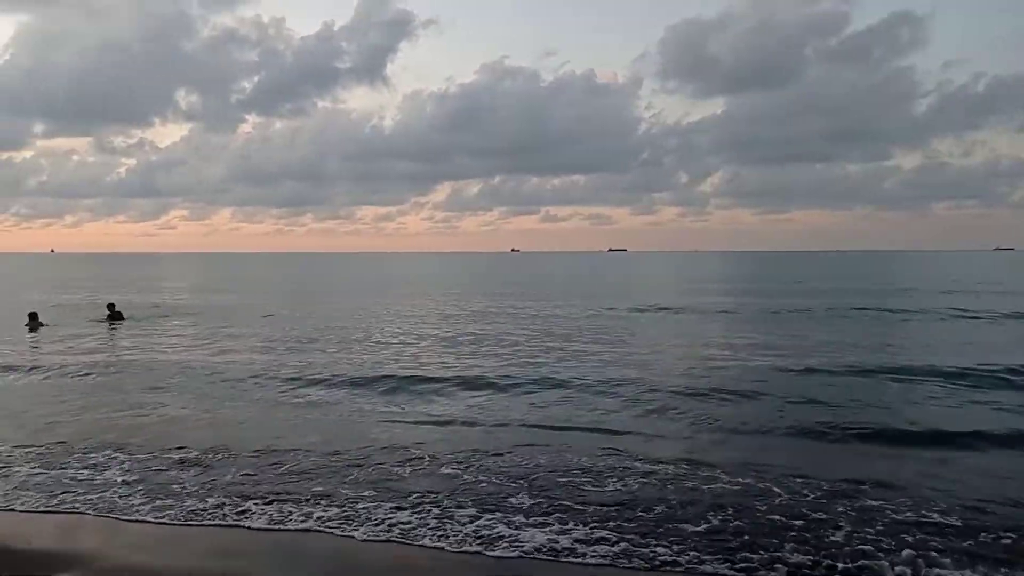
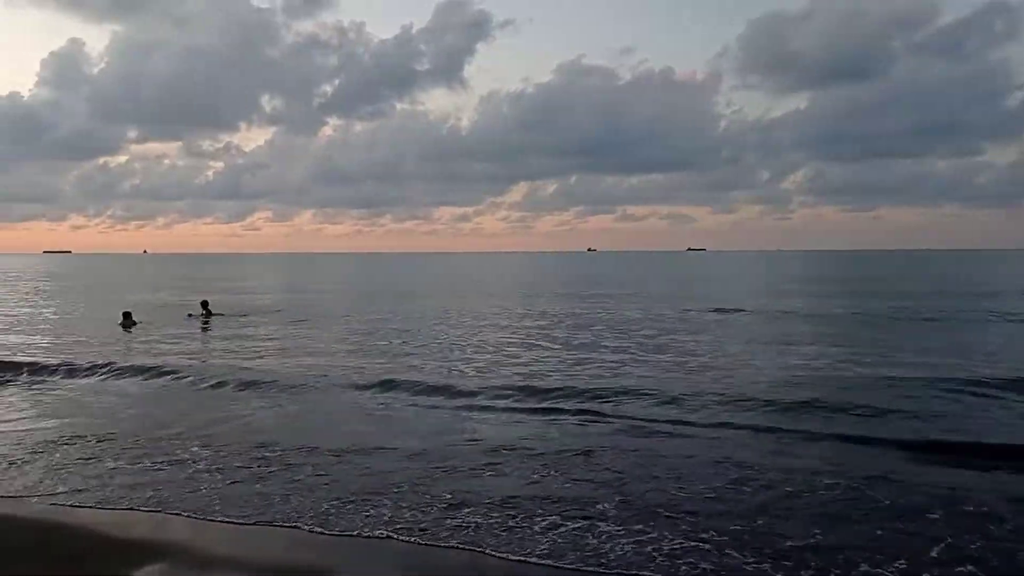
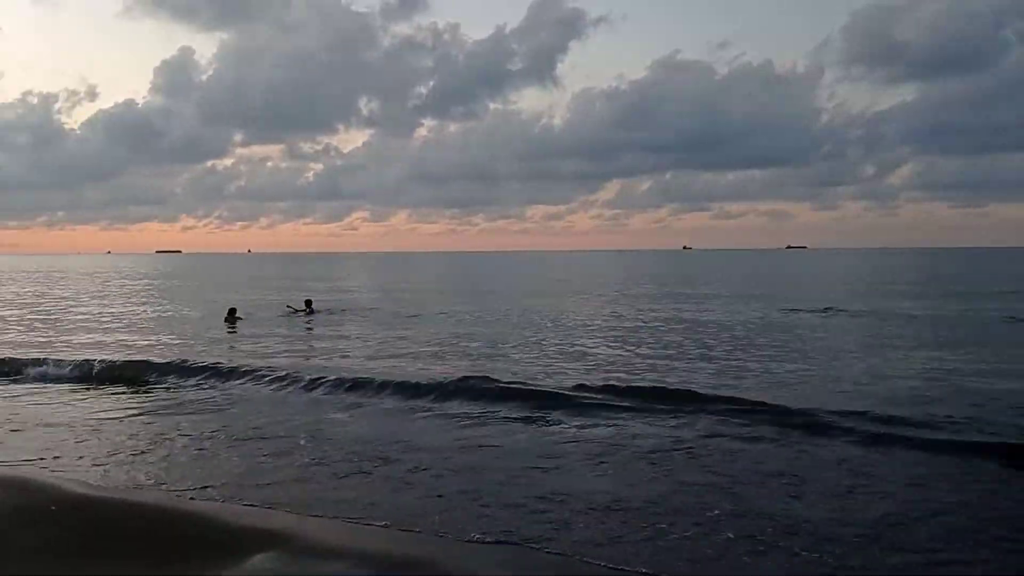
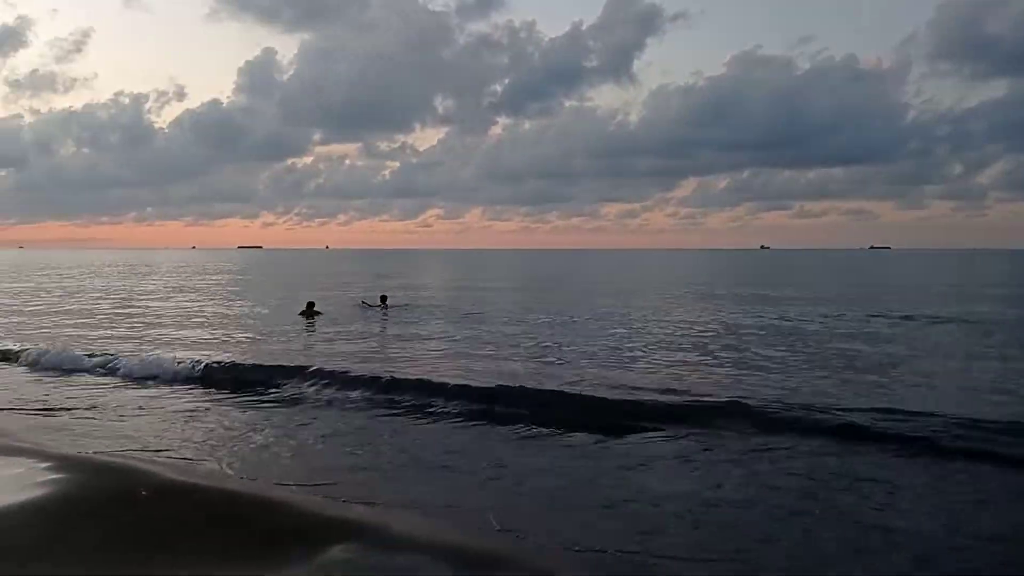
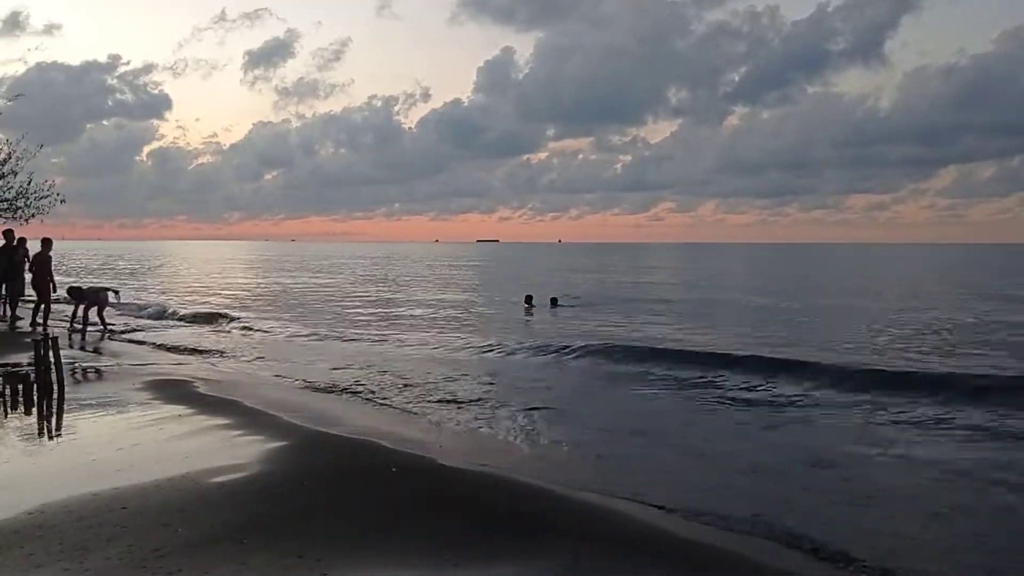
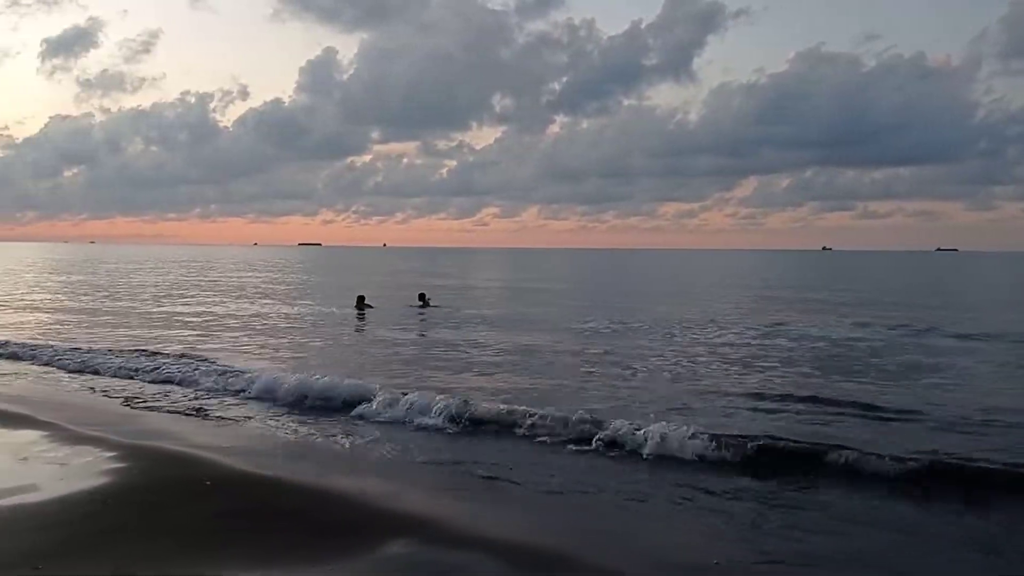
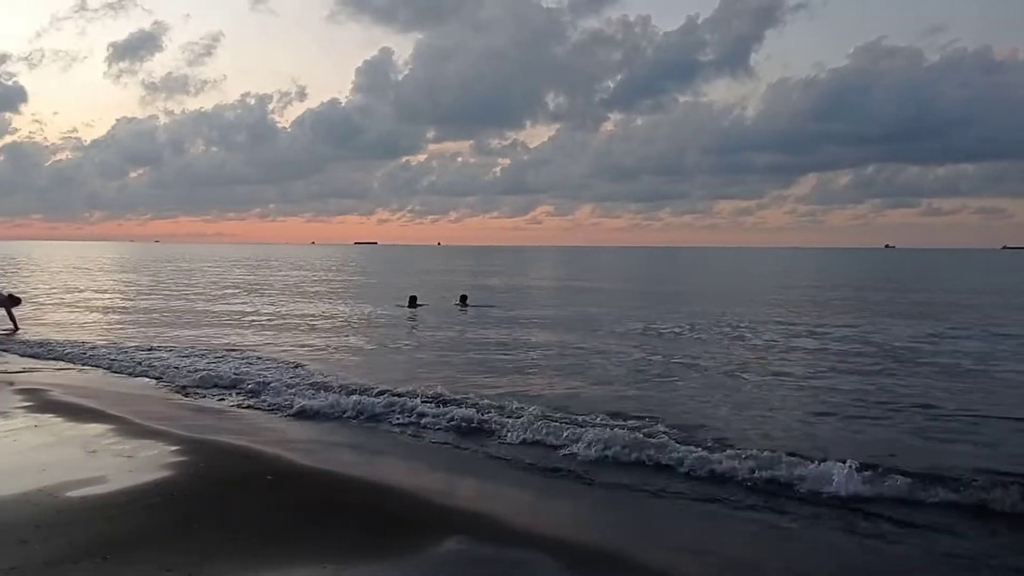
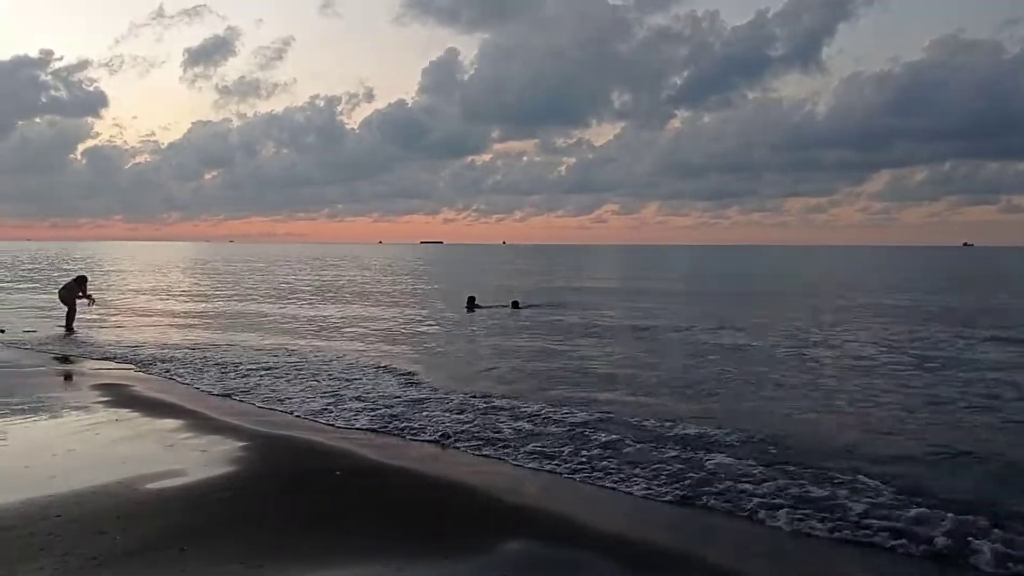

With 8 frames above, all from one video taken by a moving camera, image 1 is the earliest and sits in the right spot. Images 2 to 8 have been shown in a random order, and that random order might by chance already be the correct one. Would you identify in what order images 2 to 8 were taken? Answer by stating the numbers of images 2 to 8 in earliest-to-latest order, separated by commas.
2, 3, 4, 6, 7, 8, 5
